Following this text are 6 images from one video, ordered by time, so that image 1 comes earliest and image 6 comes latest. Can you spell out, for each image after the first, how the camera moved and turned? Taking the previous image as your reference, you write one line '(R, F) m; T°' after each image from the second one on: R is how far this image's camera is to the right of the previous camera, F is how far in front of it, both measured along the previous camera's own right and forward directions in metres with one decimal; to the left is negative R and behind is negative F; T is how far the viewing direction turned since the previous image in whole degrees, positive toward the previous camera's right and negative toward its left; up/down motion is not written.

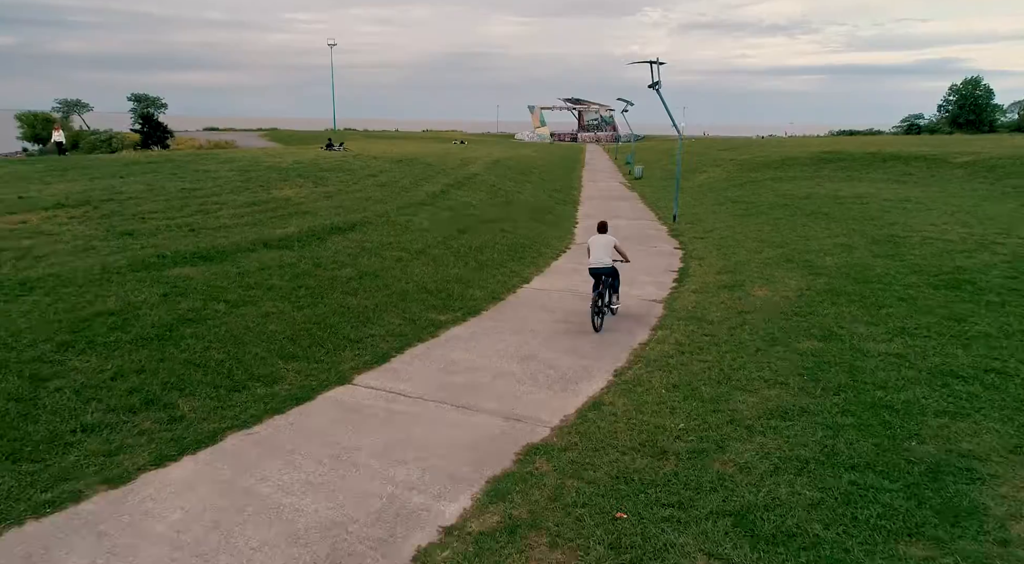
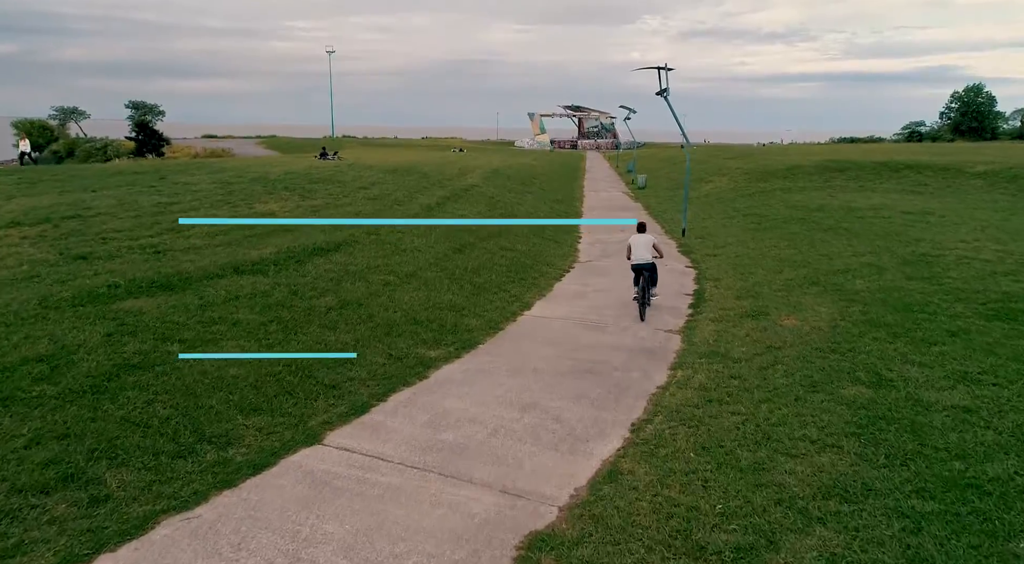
(0.0, +1.1) m; 0°
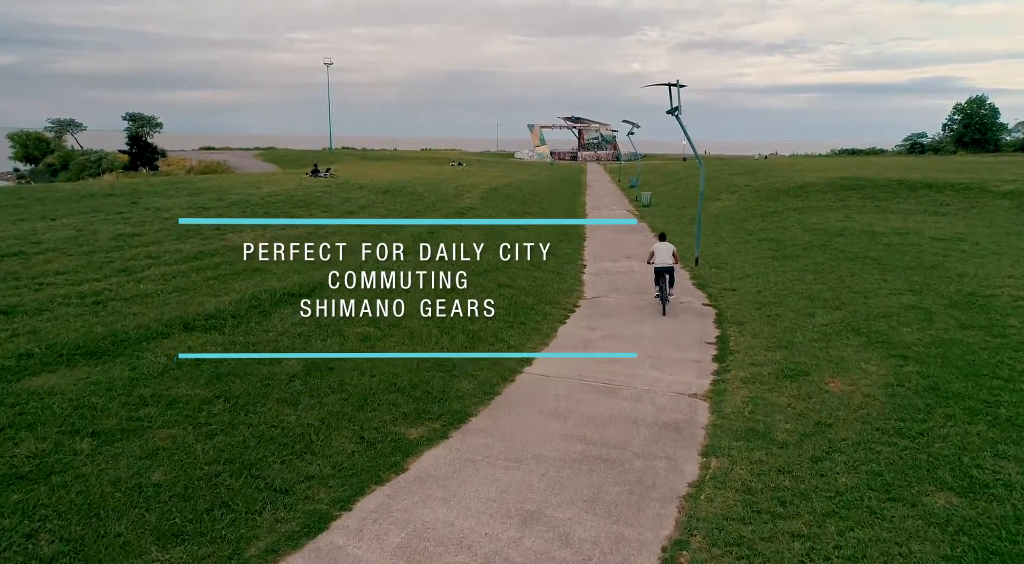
(0.0, +1.4) m; 0°
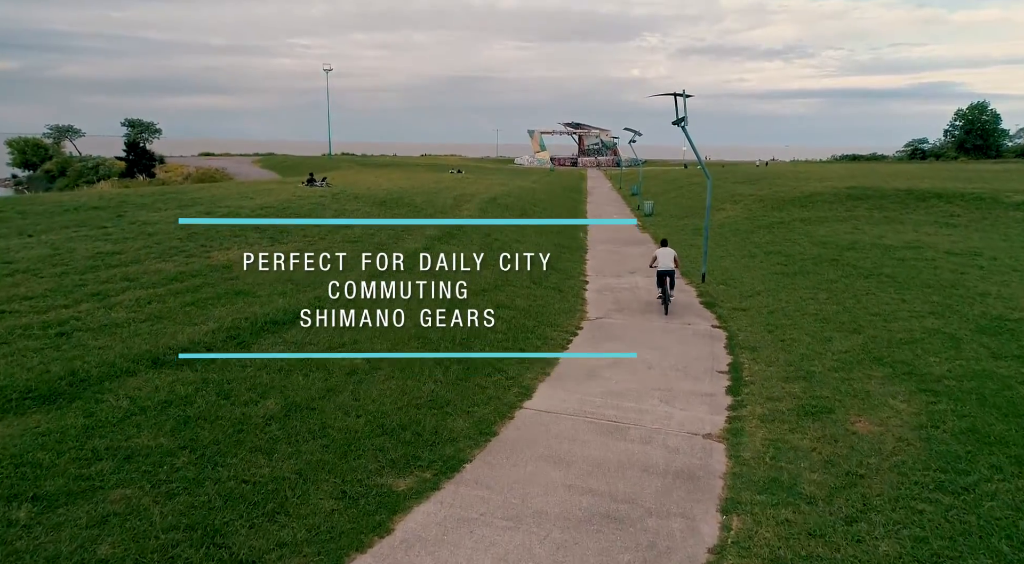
(0.0, +0.7) m; 0°
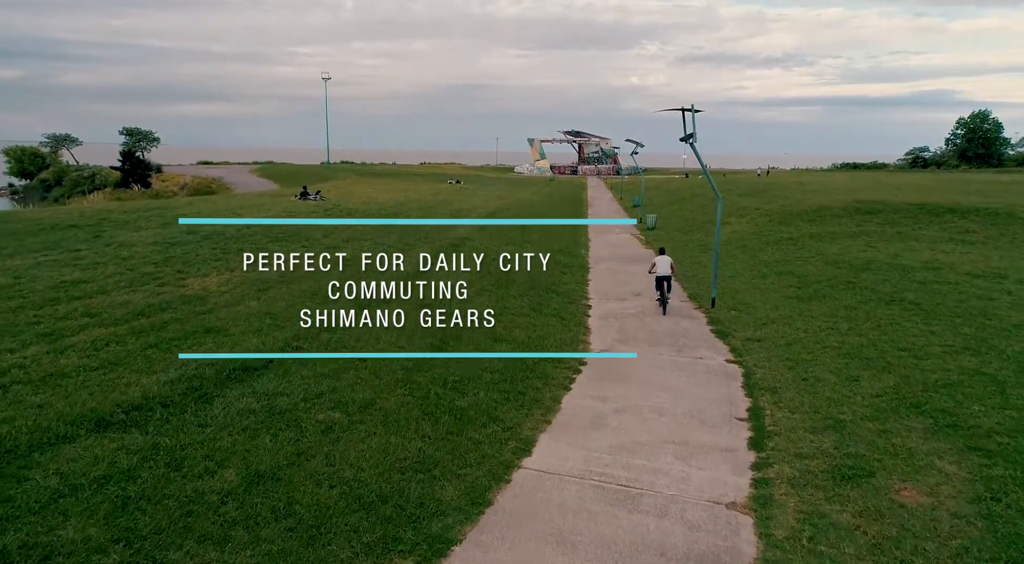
(0.0, +0.9) m; 0°
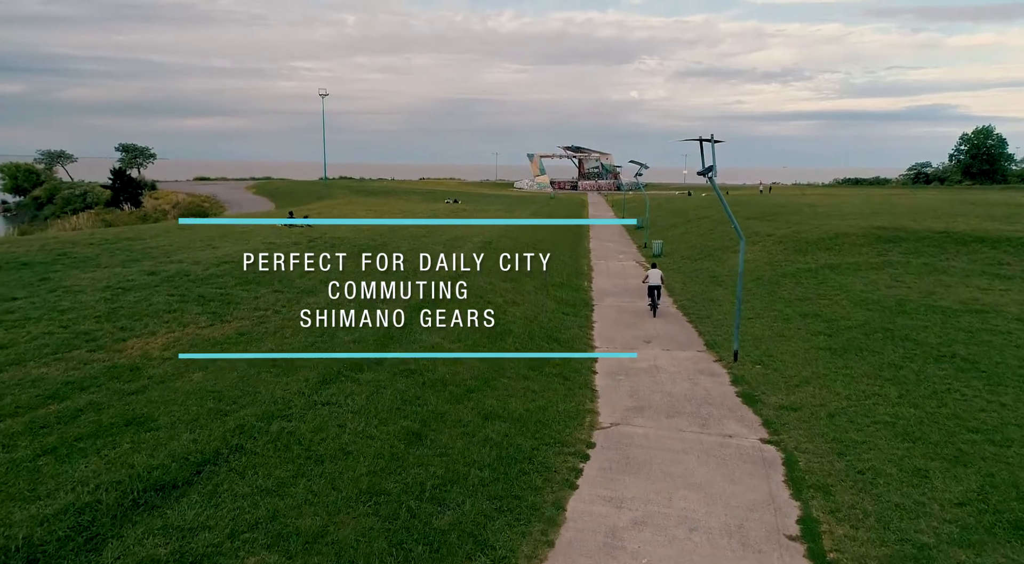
(+0.1, +1.8) m; 0°
